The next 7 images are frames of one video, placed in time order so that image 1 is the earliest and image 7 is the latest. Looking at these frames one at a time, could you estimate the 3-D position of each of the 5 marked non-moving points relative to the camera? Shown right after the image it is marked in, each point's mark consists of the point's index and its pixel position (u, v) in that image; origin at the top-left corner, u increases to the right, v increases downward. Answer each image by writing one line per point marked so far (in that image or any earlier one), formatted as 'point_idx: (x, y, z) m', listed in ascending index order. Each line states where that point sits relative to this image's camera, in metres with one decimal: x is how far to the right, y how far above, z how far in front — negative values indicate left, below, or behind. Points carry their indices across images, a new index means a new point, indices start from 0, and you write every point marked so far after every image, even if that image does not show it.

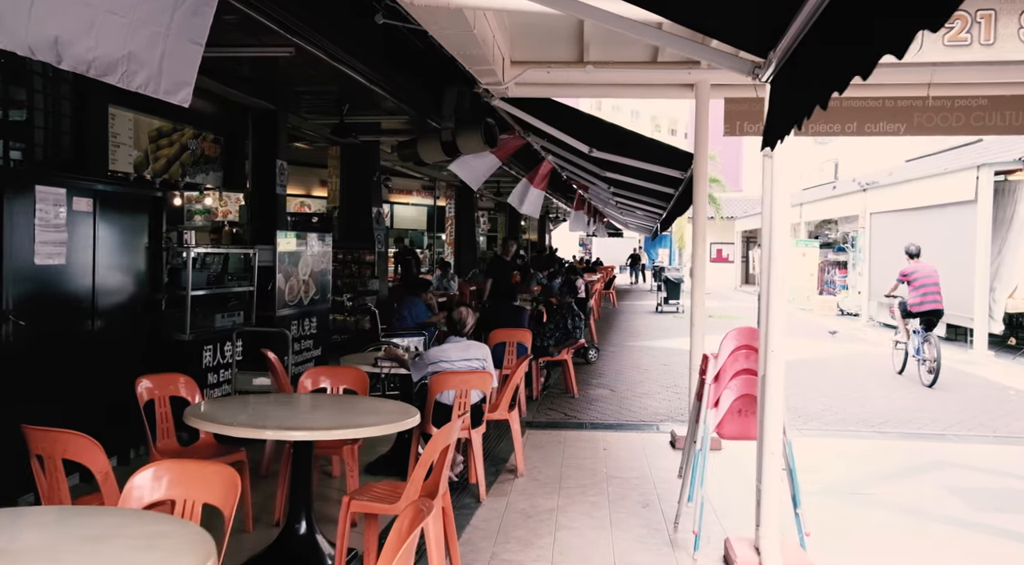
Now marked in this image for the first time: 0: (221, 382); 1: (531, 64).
0: (-2.6, -0.9, +6.3) m
1: (+0.2, +2.0, +6.4) m
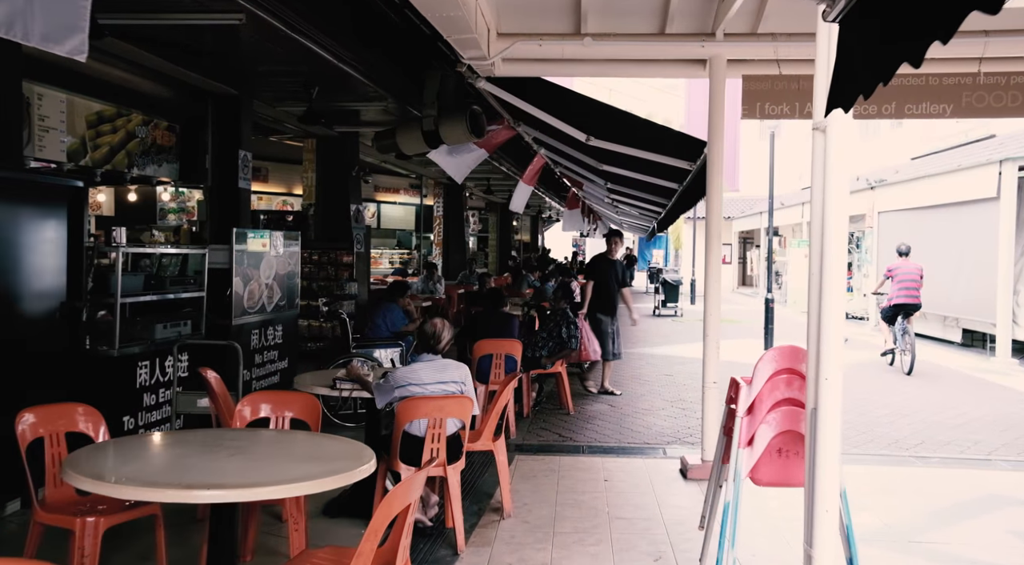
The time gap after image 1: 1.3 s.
0: (-2.7, -0.9, +5.5) m
1: (+0.1, +1.9, +5.5) m
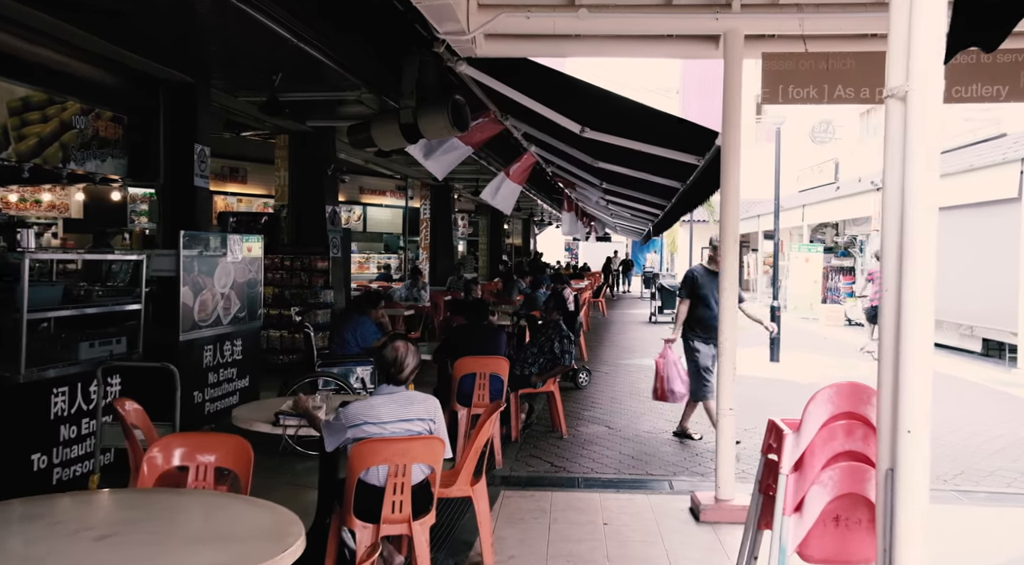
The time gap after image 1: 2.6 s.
0: (-2.8, -1.0, +4.7) m
1: (-0.1, +1.9, +4.8) m
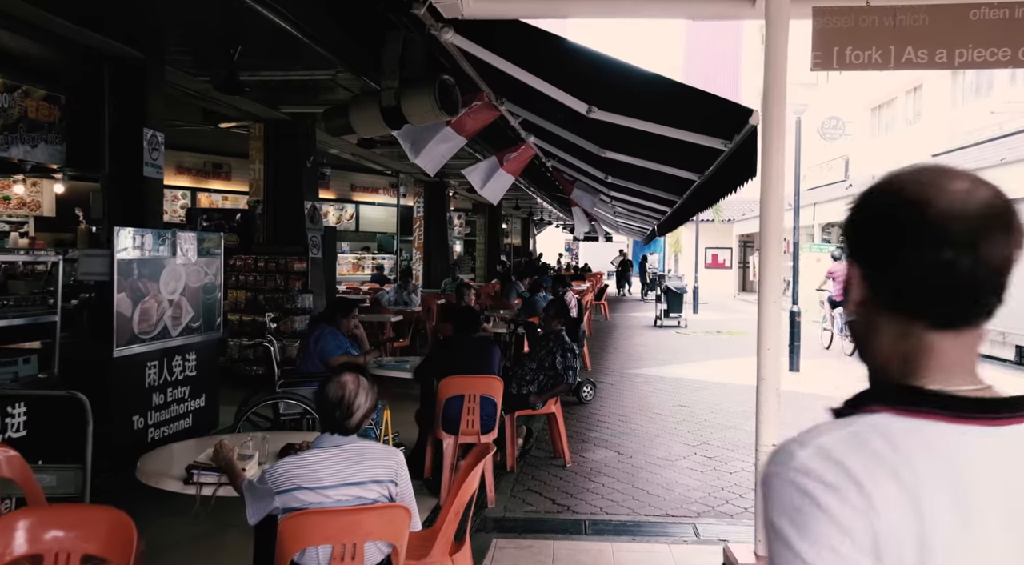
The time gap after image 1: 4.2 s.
0: (-2.8, -1.0, +3.8) m
1: (-0.1, +1.8, +3.9) m
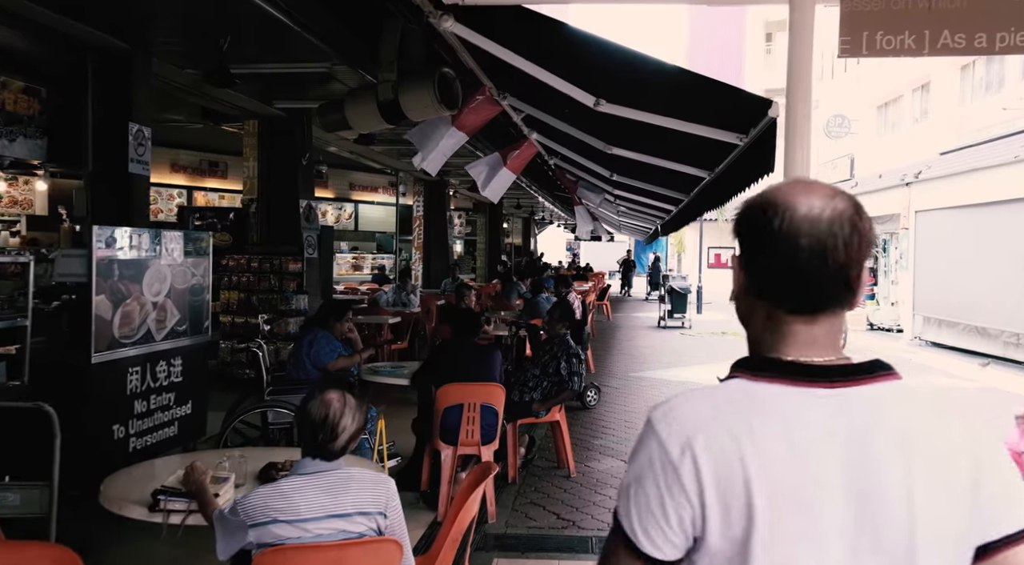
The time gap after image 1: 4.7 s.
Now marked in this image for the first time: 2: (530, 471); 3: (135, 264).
0: (-2.8, -1.1, +3.5) m
1: (-0.1, +1.8, +3.6) m
2: (+0.1, -1.5, +5.7) m
3: (-2.7, +0.1, +5.0) m
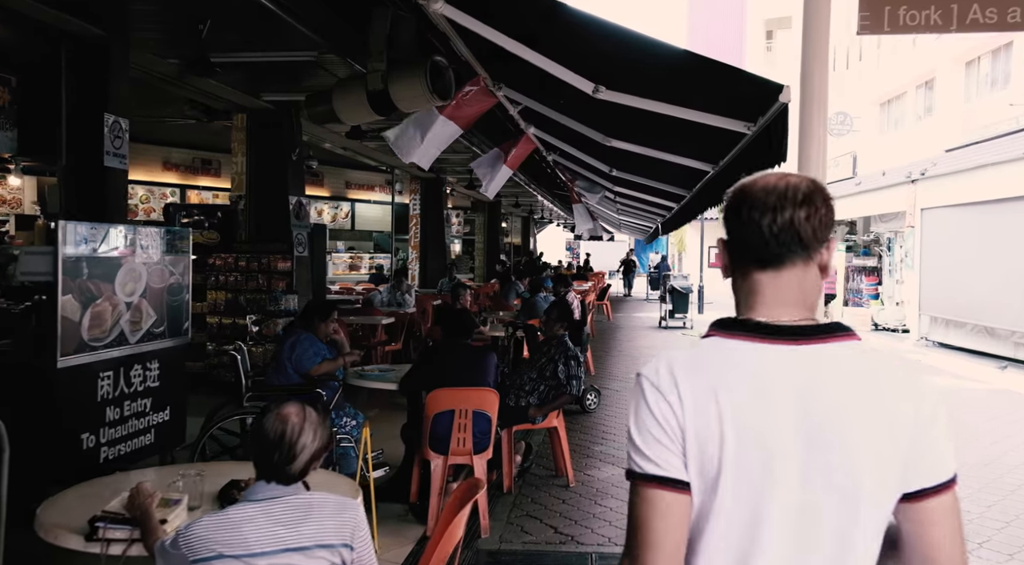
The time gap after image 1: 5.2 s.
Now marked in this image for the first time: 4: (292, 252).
0: (-2.9, -1.1, +3.2) m
1: (-0.1, +1.8, +3.3) m
2: (+0.1, -1.5, +5.4) m
3: (-2.7, +0.1, +4.7) m
4: (-2.6, +0.4, +8.4) m
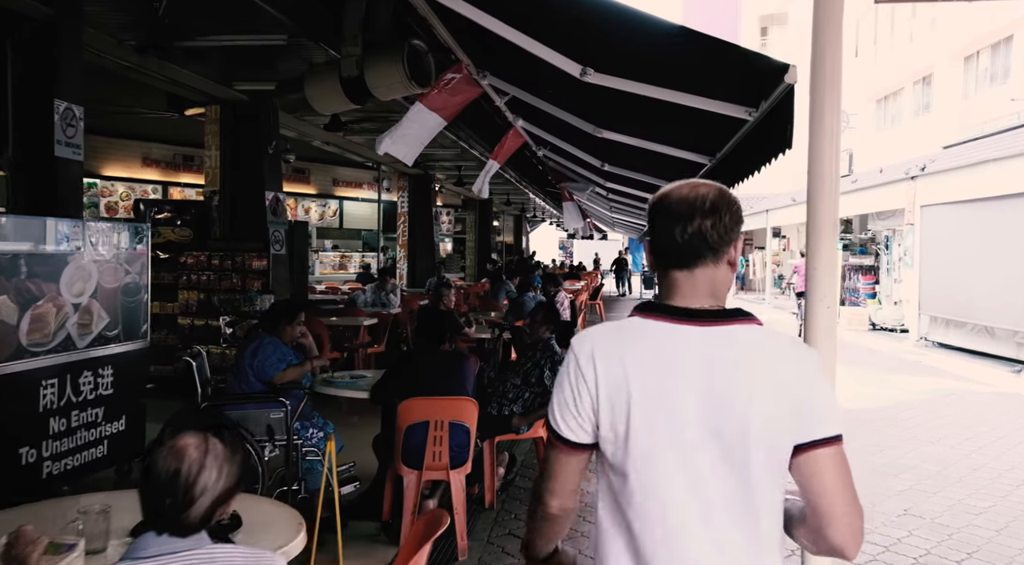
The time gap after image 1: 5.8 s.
0: (-3.0, -1.1, +2.8) m
1: (-0.2, +1.8, +3.0) m
2: (0.0, -1.5, +5.0) m
3: (-2.8, +0.1, +4.3) m
4: (-2.7, +0.4, +8.0) m
